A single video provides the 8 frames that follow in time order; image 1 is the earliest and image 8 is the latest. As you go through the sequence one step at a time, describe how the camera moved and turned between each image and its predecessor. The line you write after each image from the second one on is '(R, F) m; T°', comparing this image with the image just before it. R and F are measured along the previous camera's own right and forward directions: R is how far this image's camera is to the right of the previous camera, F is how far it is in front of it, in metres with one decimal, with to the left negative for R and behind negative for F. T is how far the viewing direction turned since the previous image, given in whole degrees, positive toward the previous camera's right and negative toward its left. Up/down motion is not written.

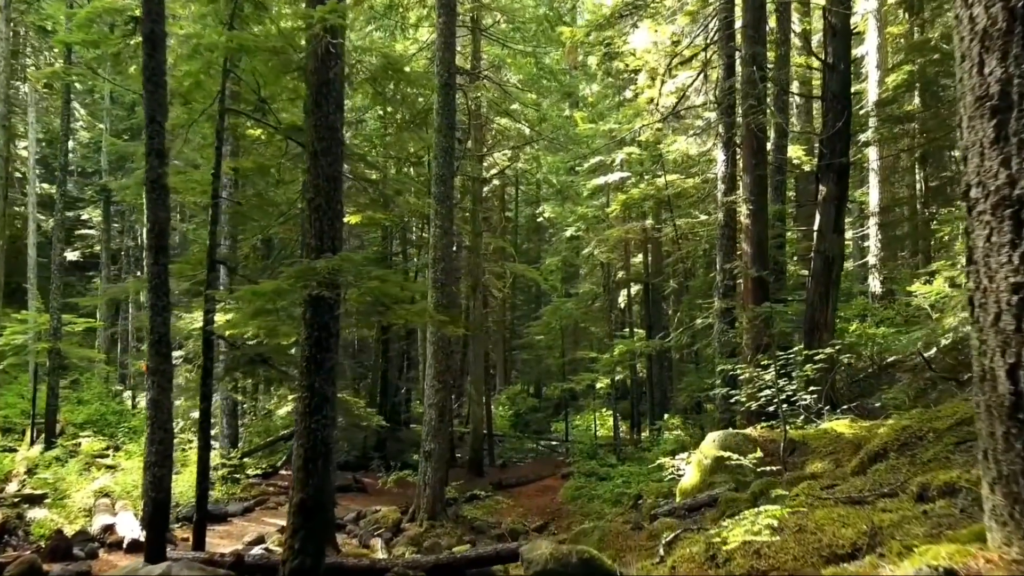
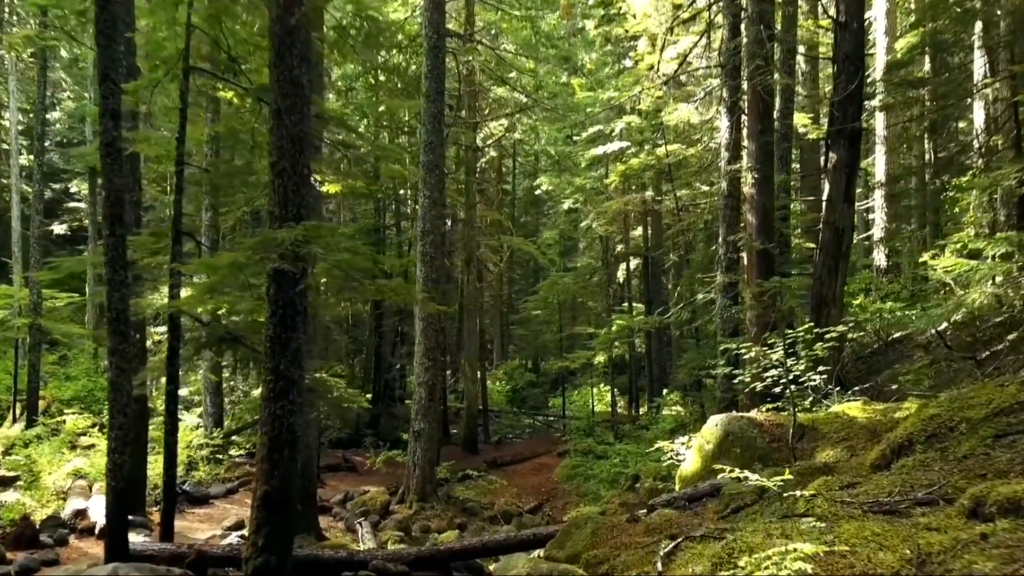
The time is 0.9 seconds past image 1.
(+0.1, +0.6) m; 0°
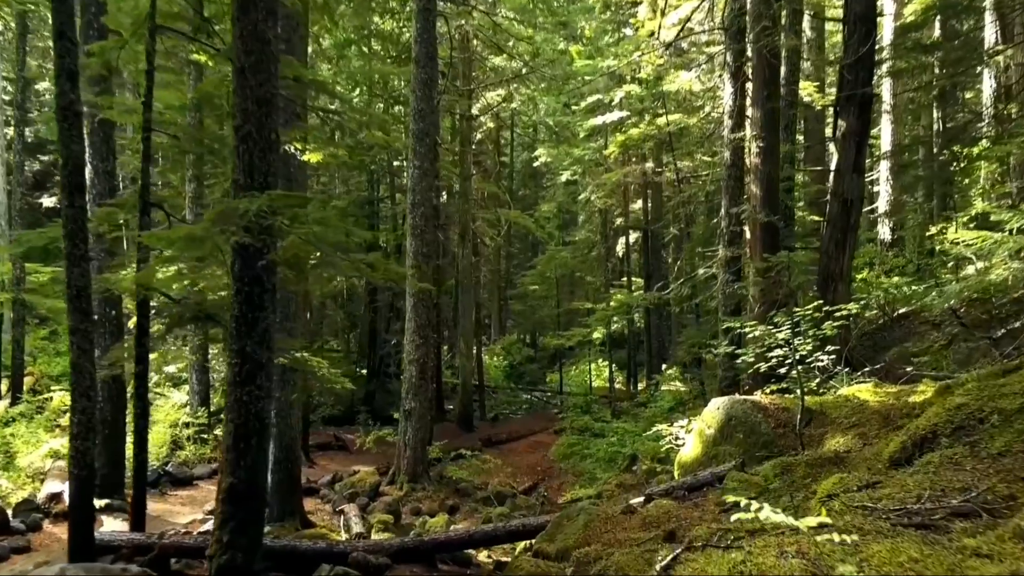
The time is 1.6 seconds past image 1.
(+0.1, +0.5) m; 0°
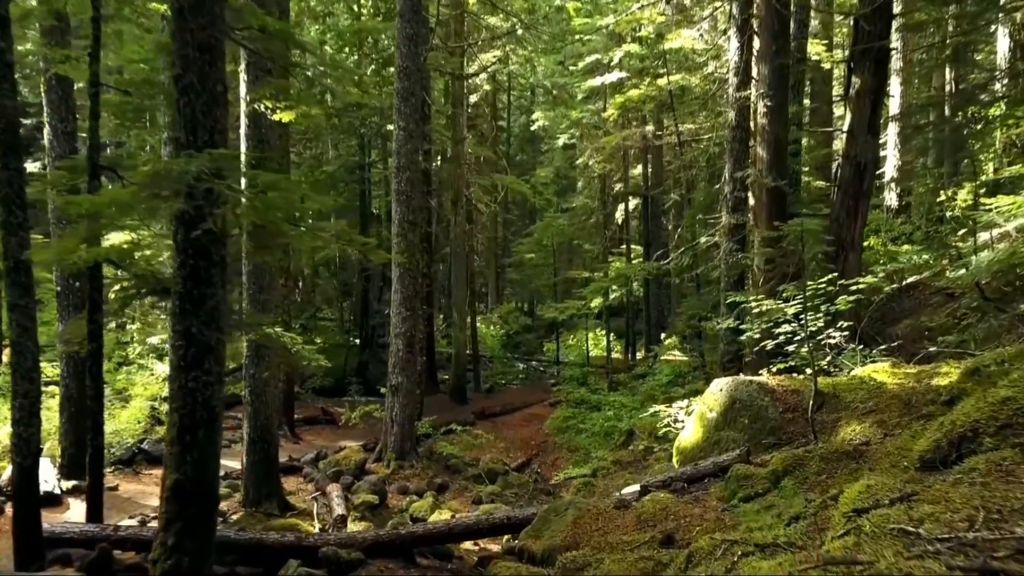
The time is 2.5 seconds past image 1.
(+0.1, +0.6) m; 0°
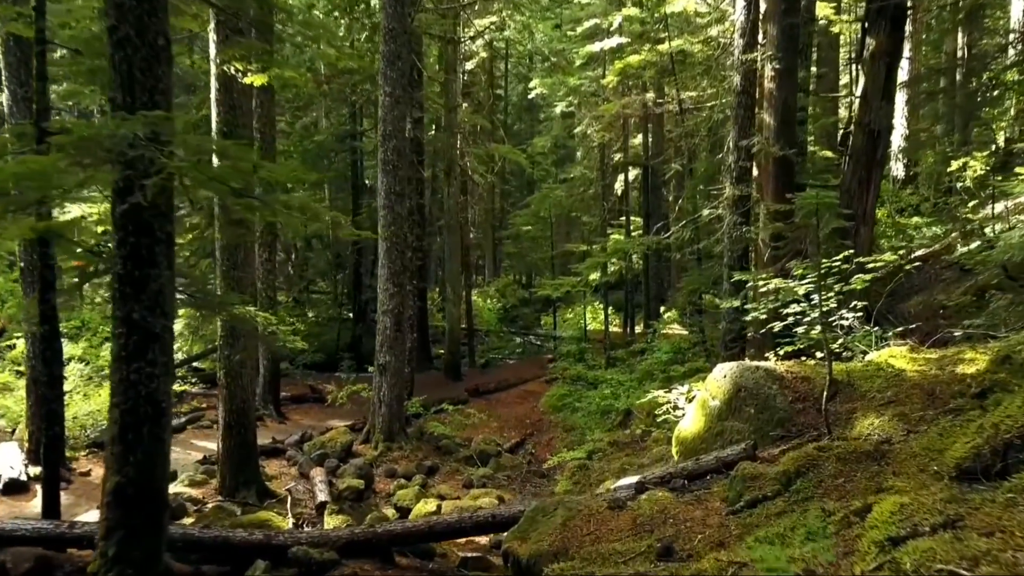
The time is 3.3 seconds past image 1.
(+0.1, +0.5) m; 0°
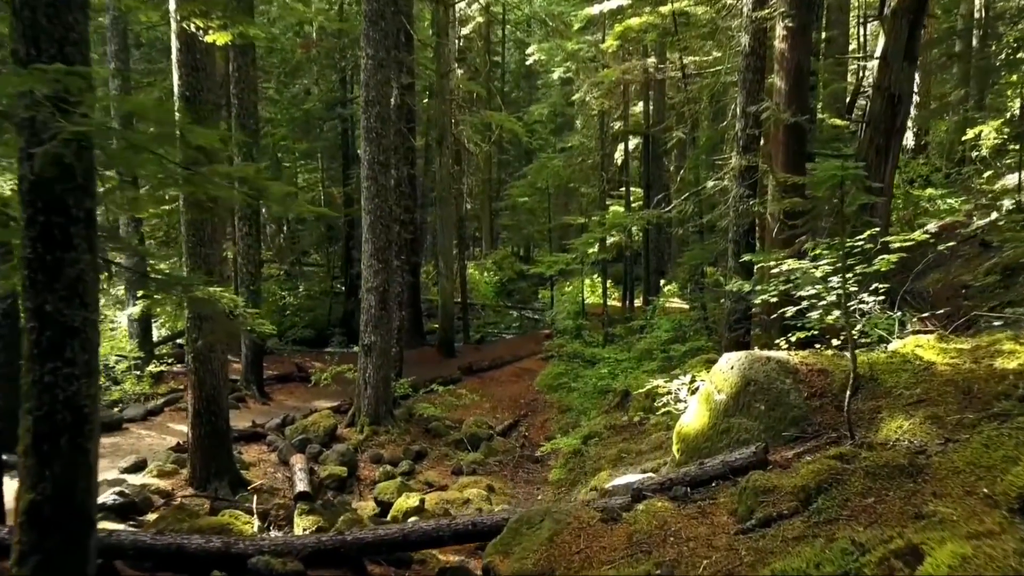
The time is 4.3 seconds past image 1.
(+0.1, +0.6) m; 0°
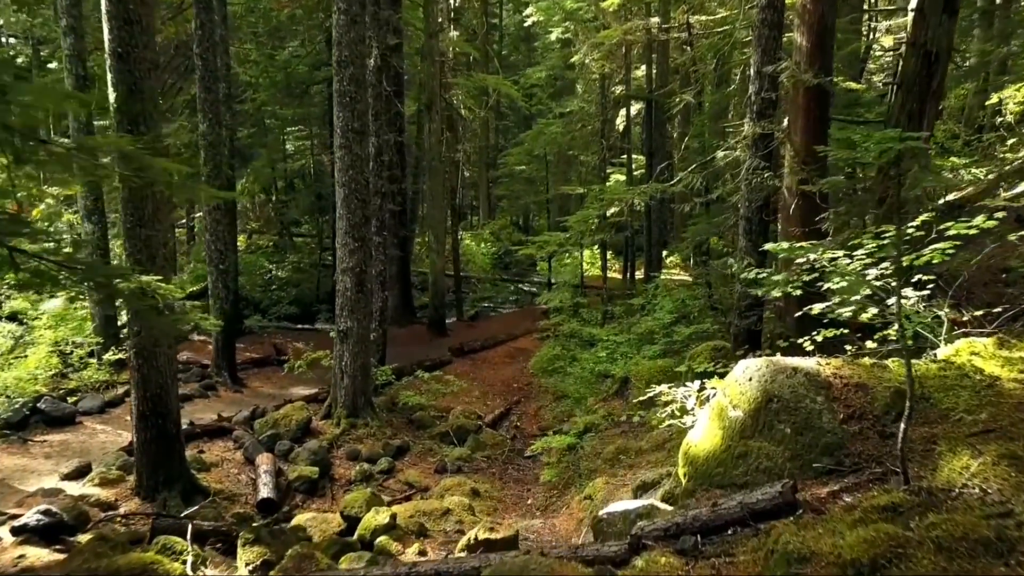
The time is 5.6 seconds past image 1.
(+0.2, +0.9) m; 0°
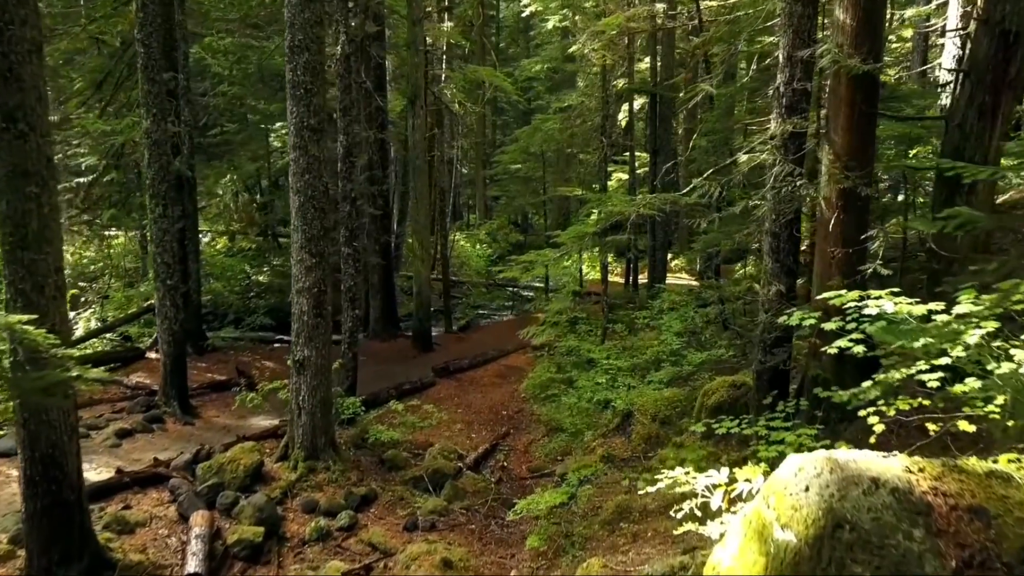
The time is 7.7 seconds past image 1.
(+0.2, +1.3) m; 0°
